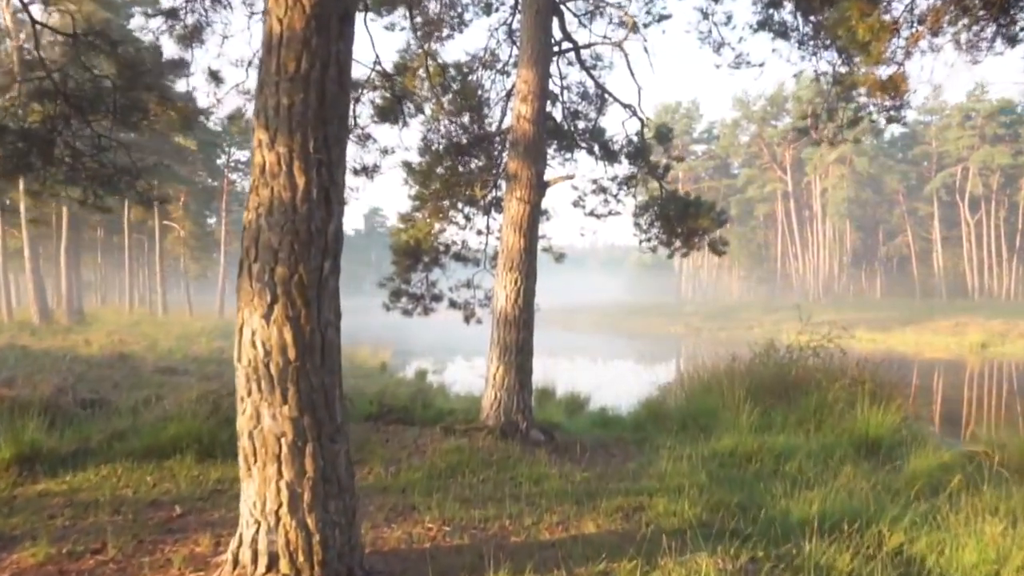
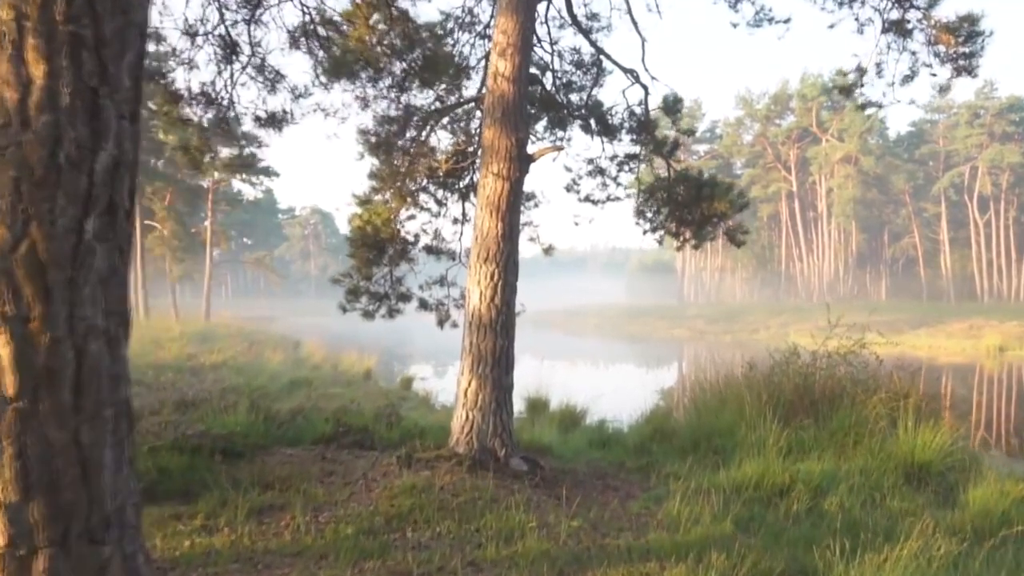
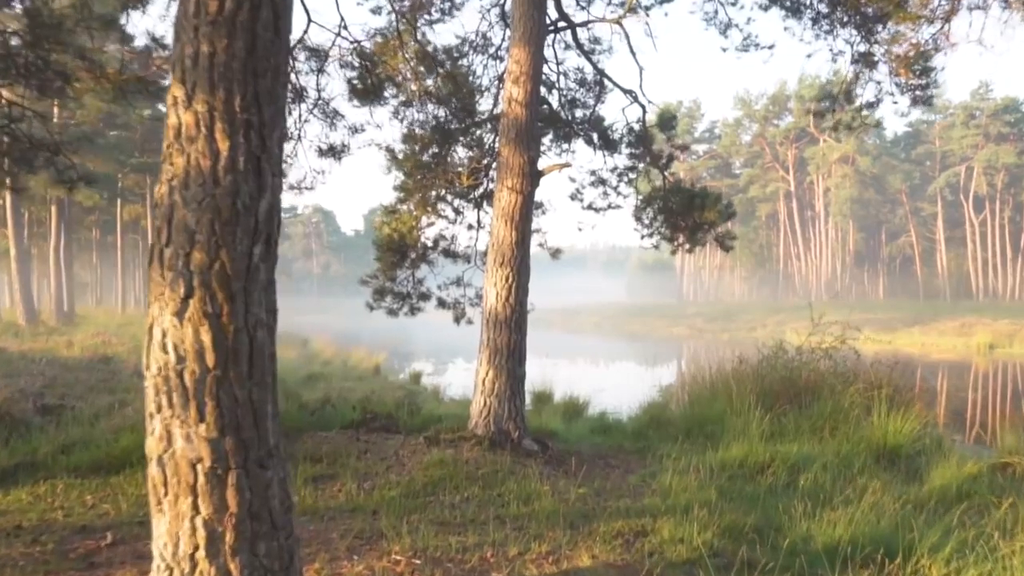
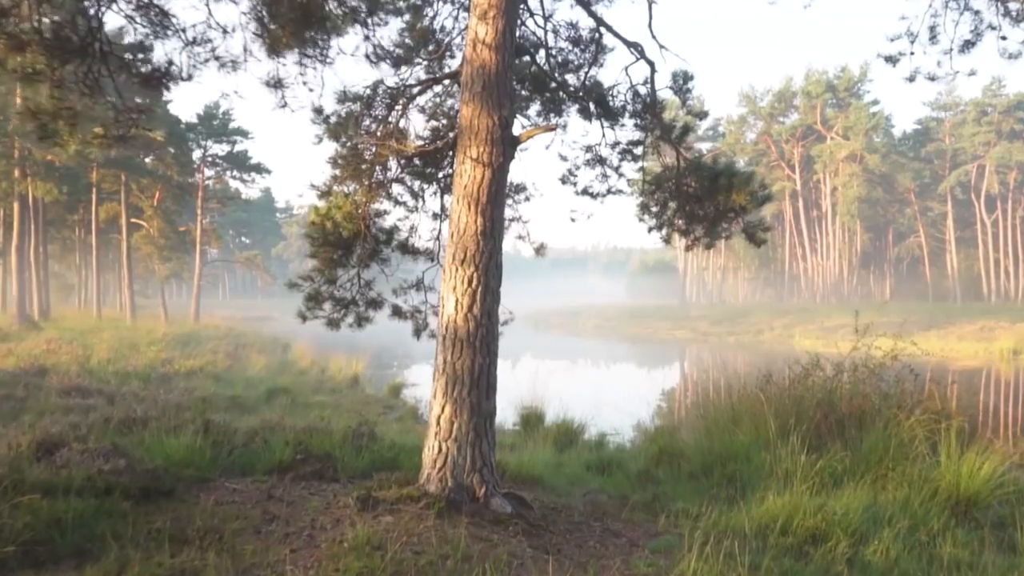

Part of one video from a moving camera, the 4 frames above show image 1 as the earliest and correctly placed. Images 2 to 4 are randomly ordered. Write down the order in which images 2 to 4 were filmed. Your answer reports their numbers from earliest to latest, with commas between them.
3, 2, 4
